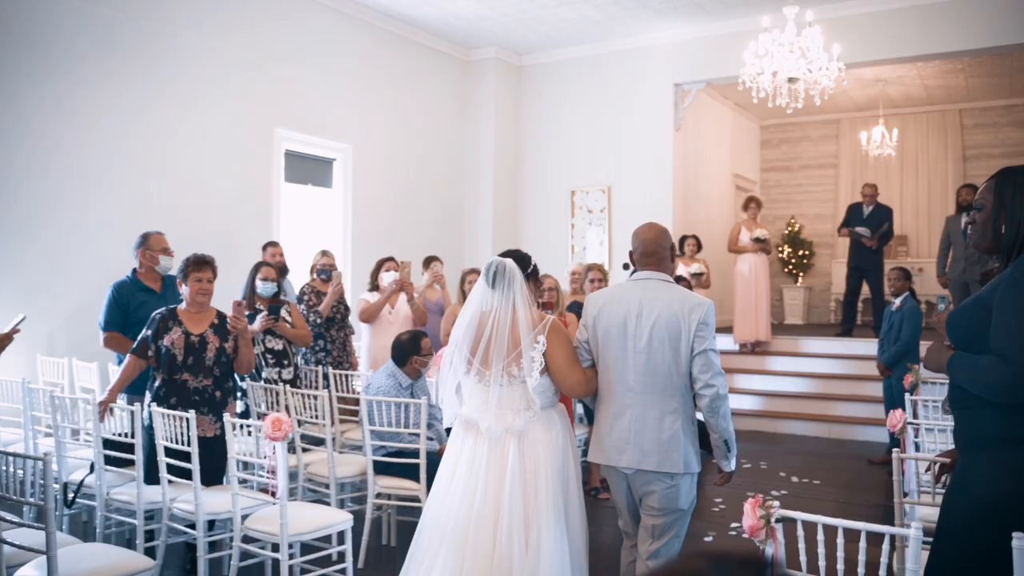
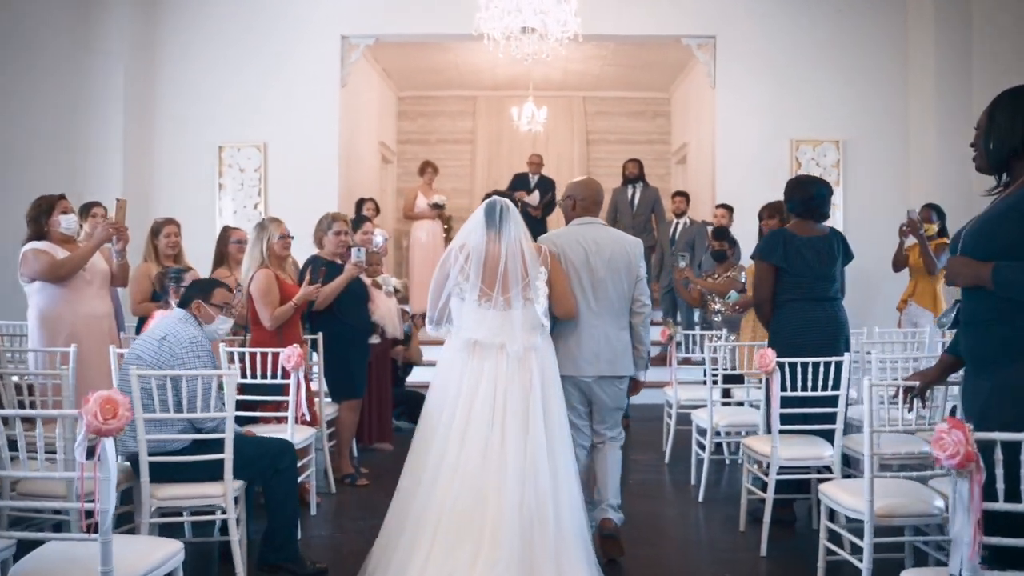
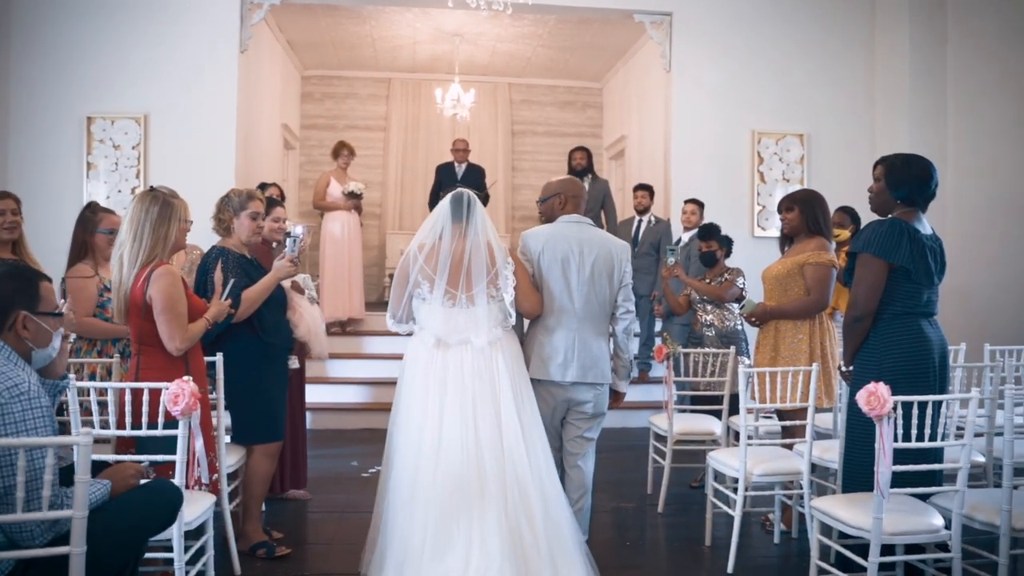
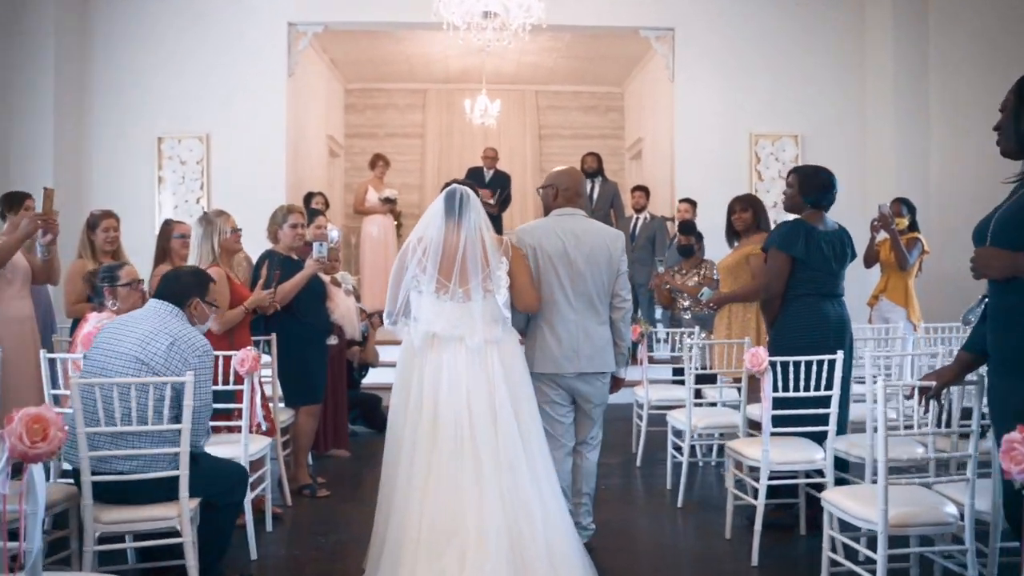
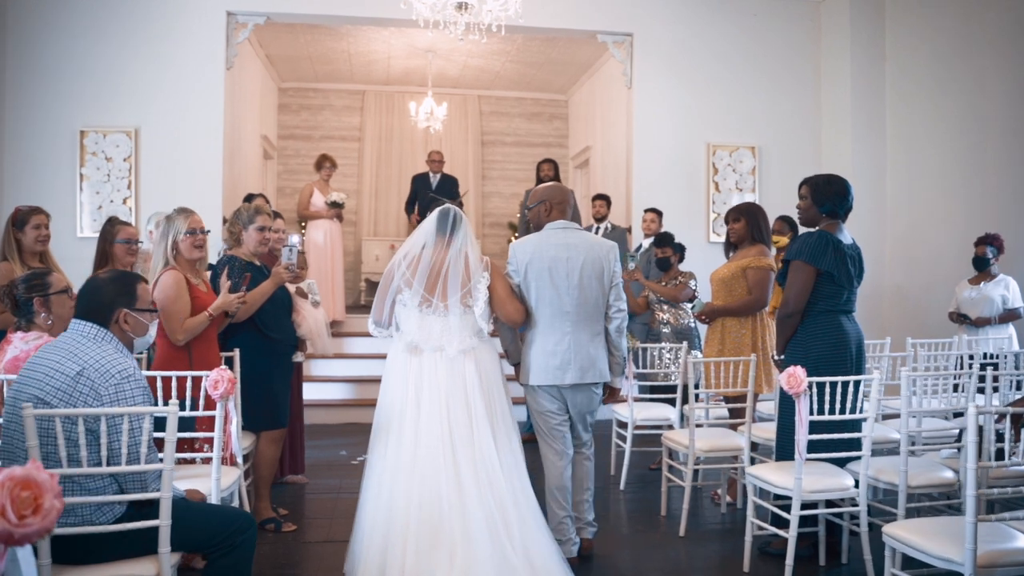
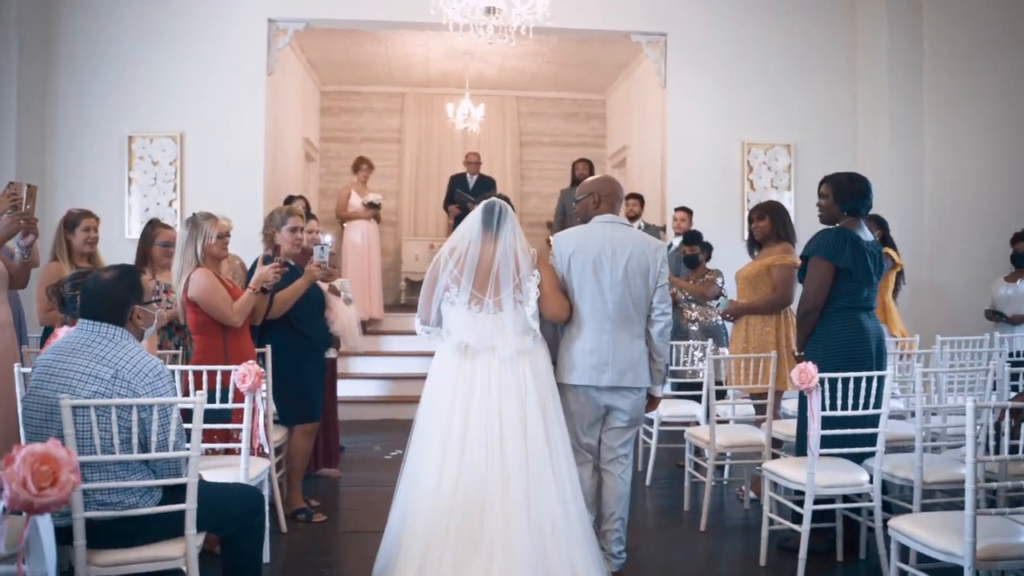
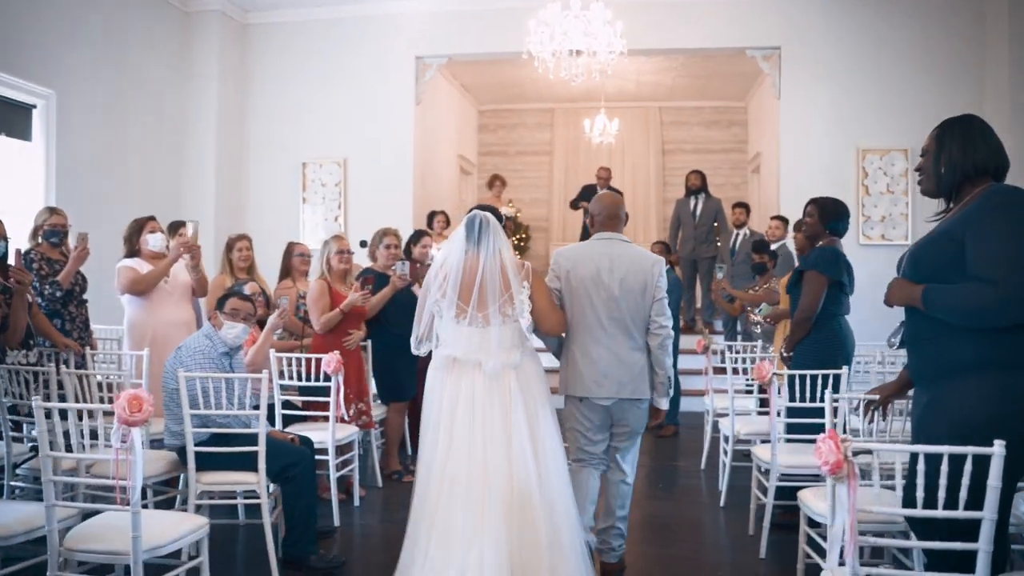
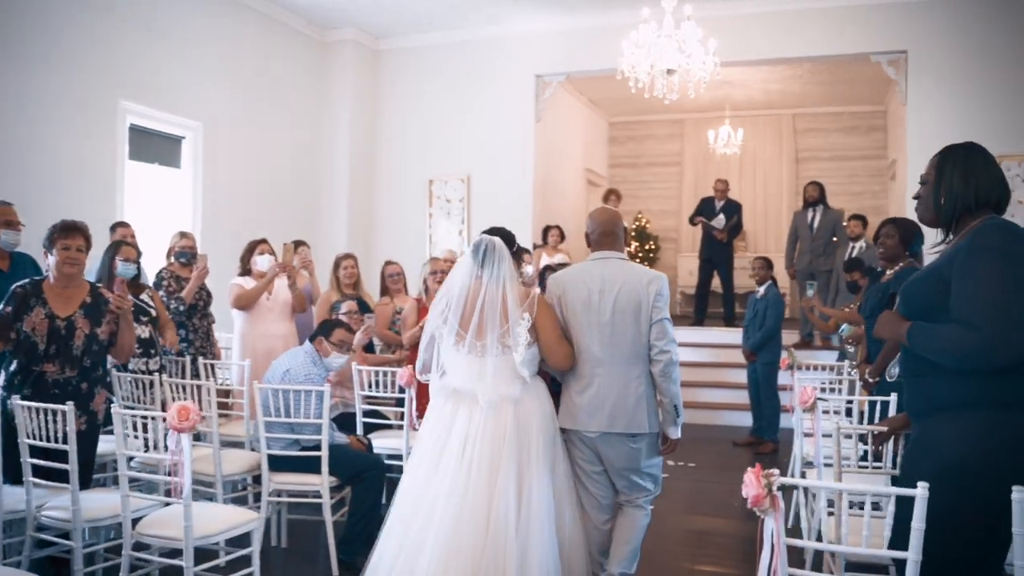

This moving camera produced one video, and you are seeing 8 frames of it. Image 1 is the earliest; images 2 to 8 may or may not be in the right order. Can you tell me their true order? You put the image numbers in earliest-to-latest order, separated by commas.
8, 7, 2, 4, 6, 5, 3
